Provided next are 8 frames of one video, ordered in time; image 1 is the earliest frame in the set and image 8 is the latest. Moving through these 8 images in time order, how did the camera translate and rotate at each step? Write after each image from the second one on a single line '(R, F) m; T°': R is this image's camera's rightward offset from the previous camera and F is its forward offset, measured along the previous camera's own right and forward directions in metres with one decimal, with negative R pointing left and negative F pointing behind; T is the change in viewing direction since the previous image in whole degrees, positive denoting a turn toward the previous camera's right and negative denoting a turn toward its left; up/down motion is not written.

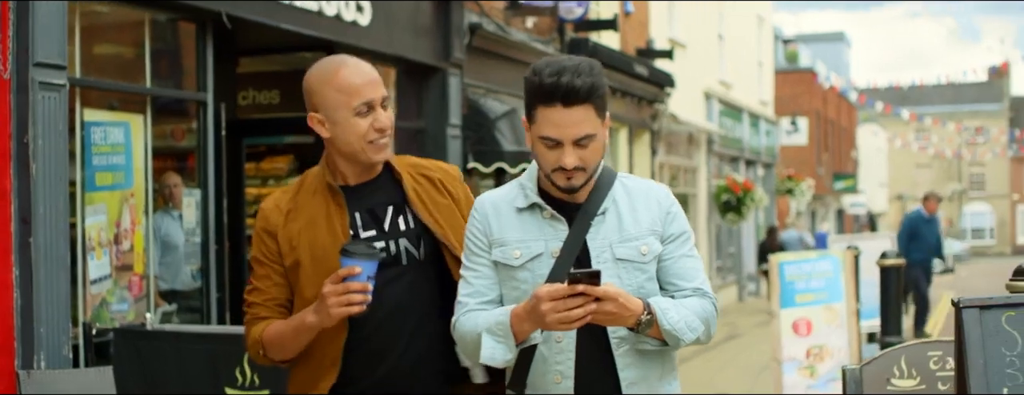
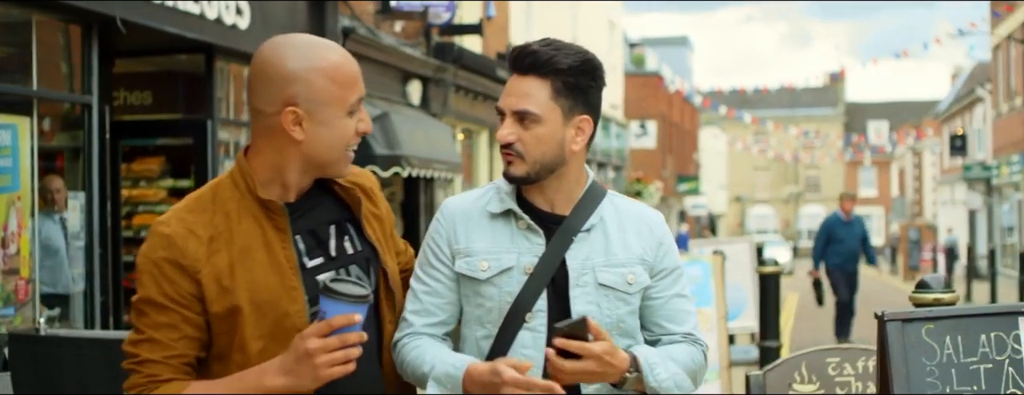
(-0.3, -0.2) m; +7°
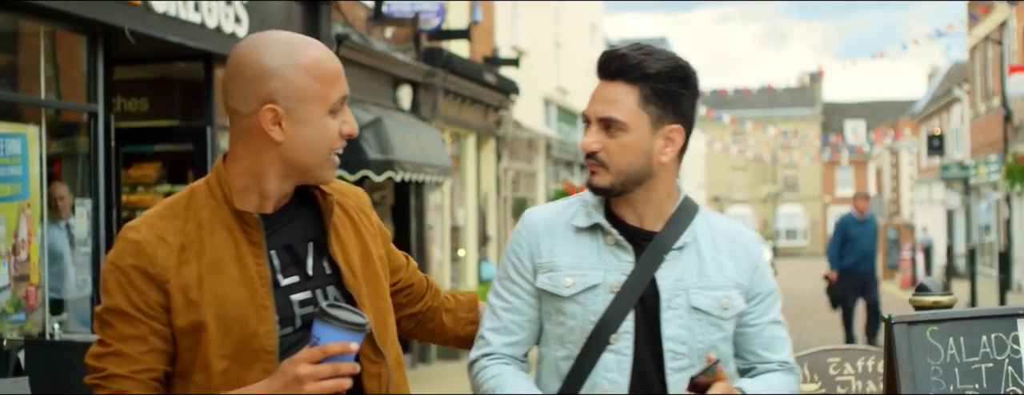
(-0.1, -0.2) m; +1°
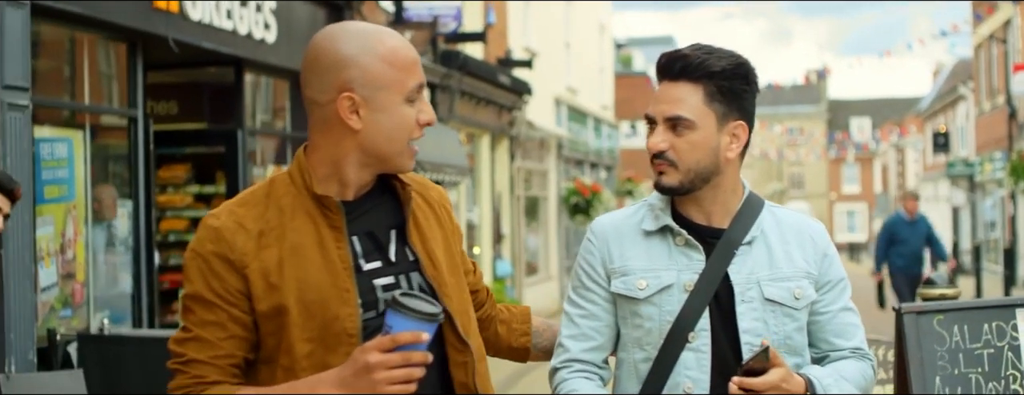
(-0.1, -0.3) m; 0°
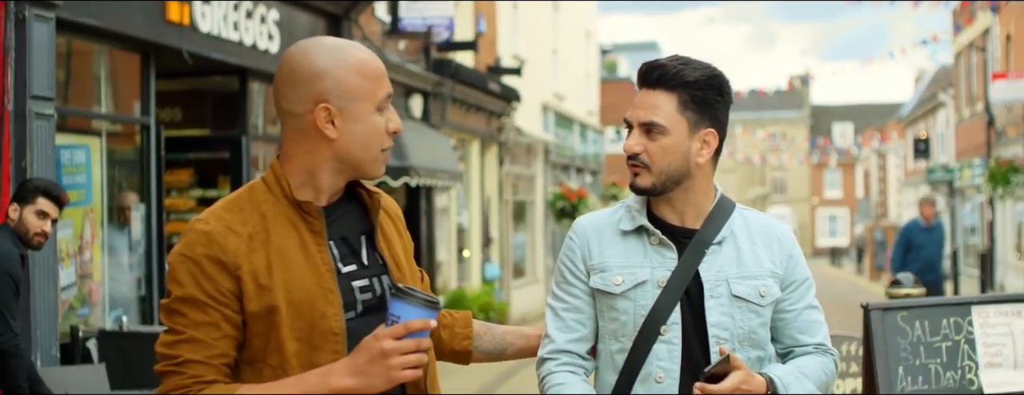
(-0.1, -0.4) m; +1°
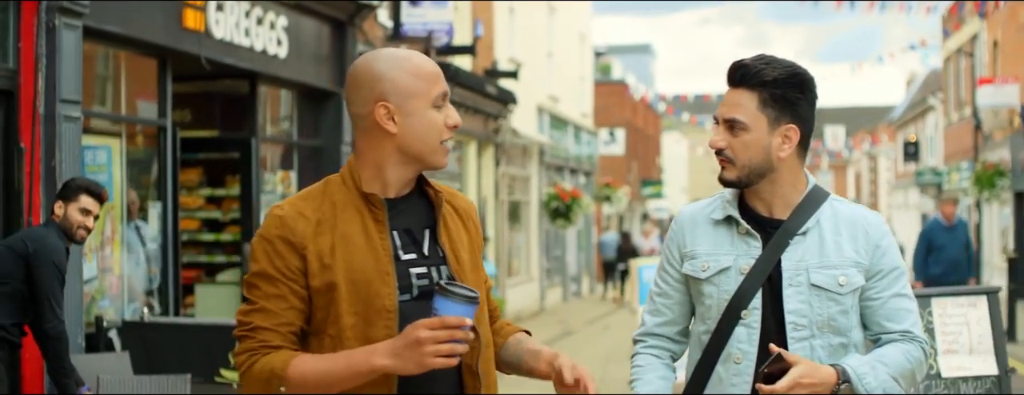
(0.0, -0.5) m; 0°
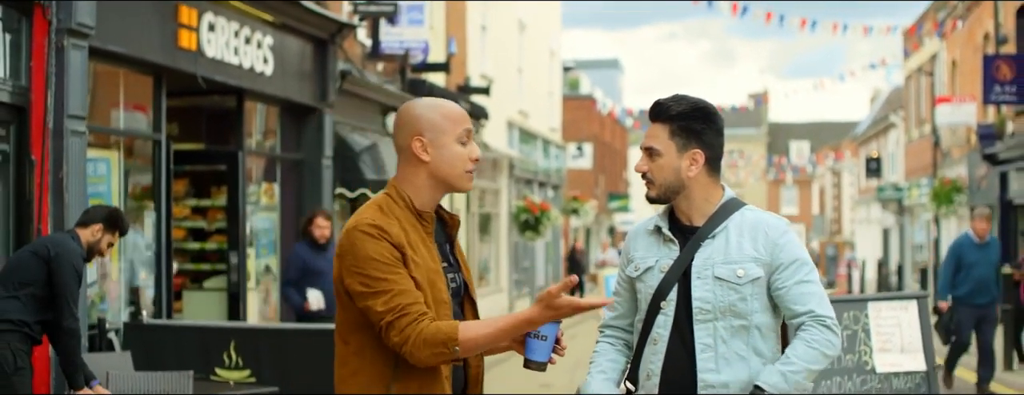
(-0.1, -0.6) m; +1°
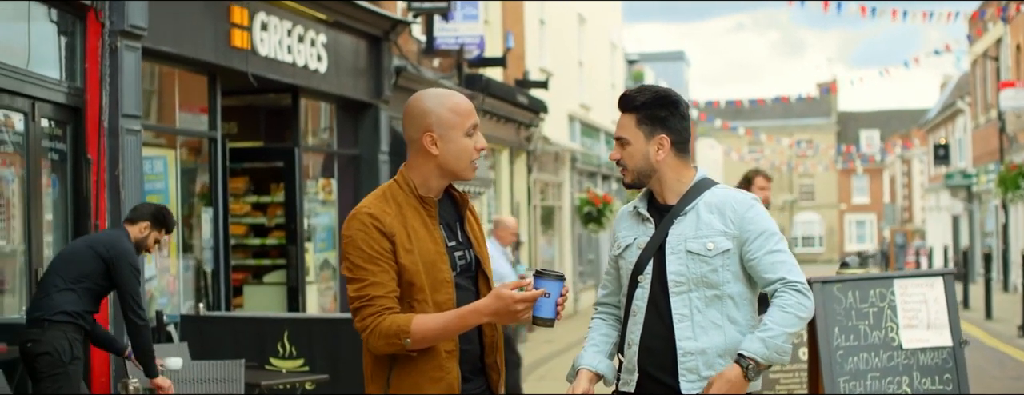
(+0.2, -0.1) m; -3°
